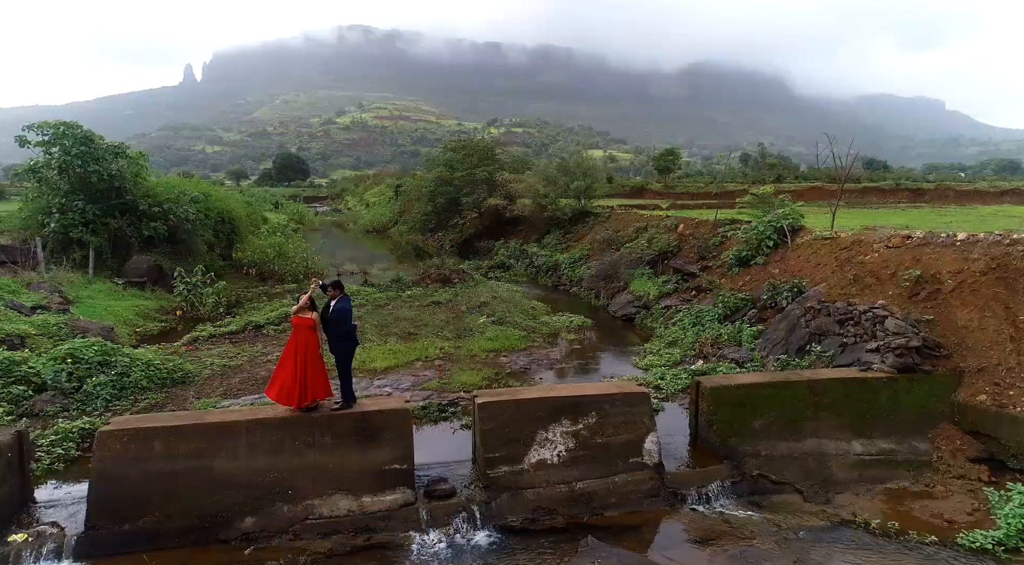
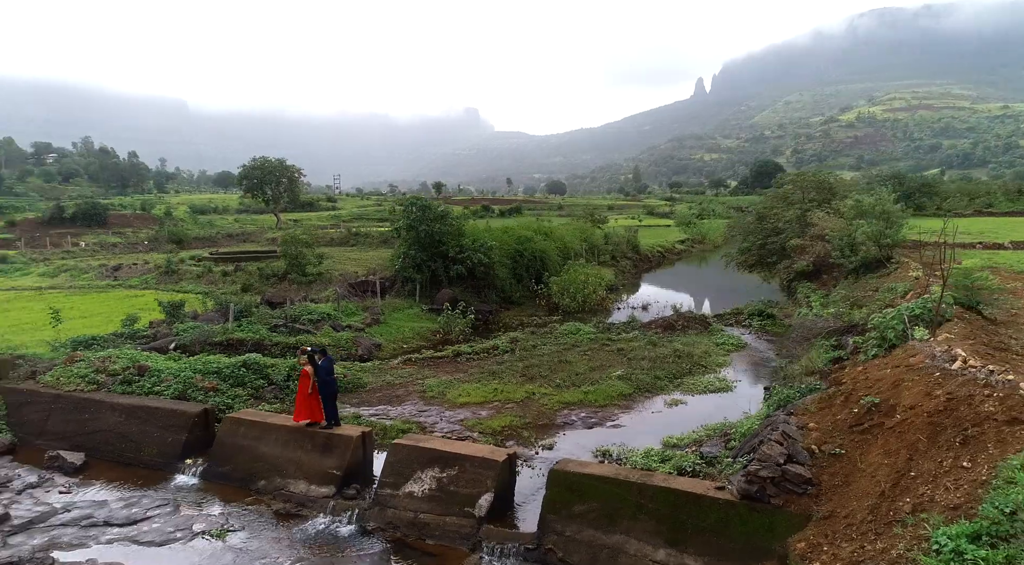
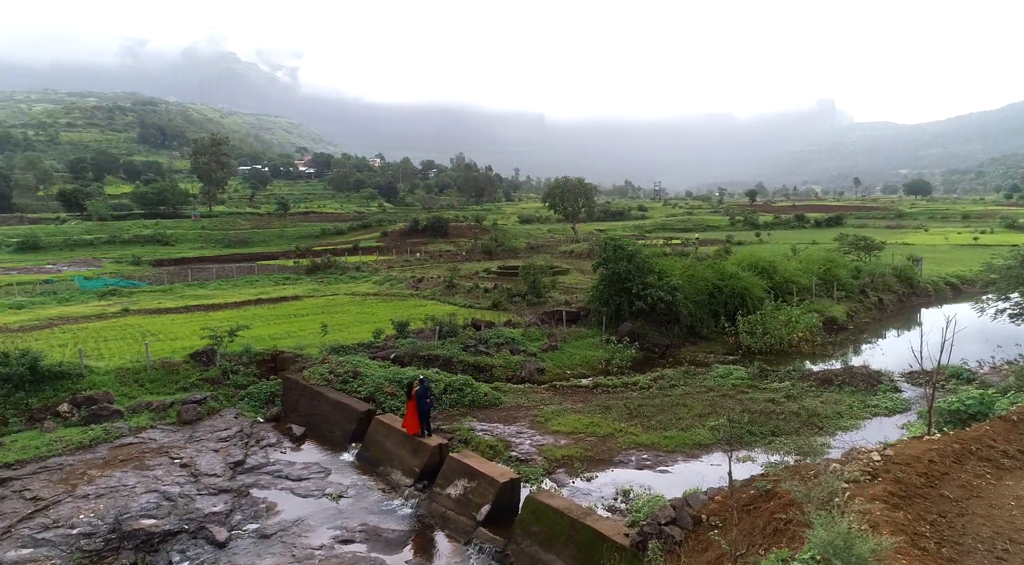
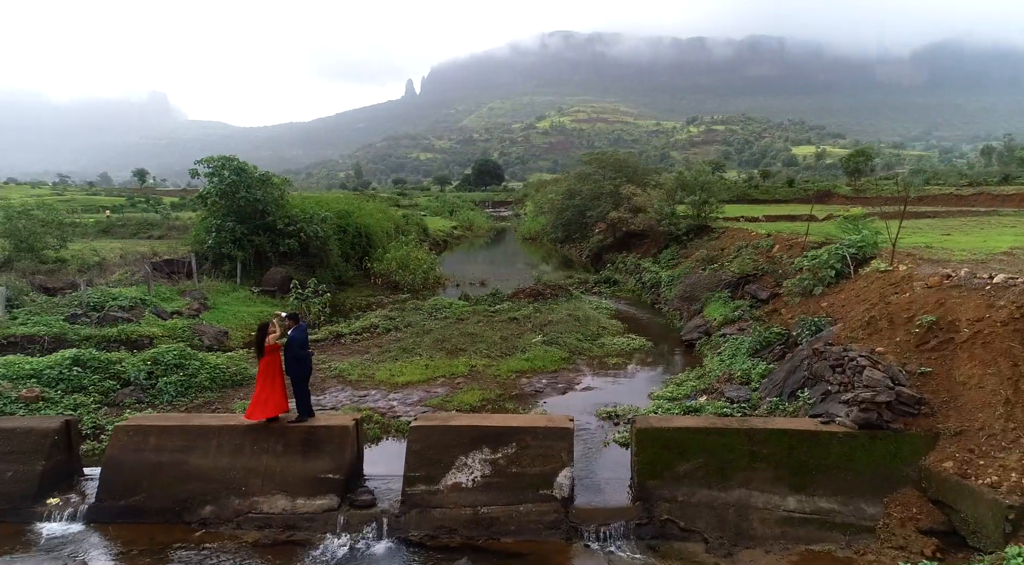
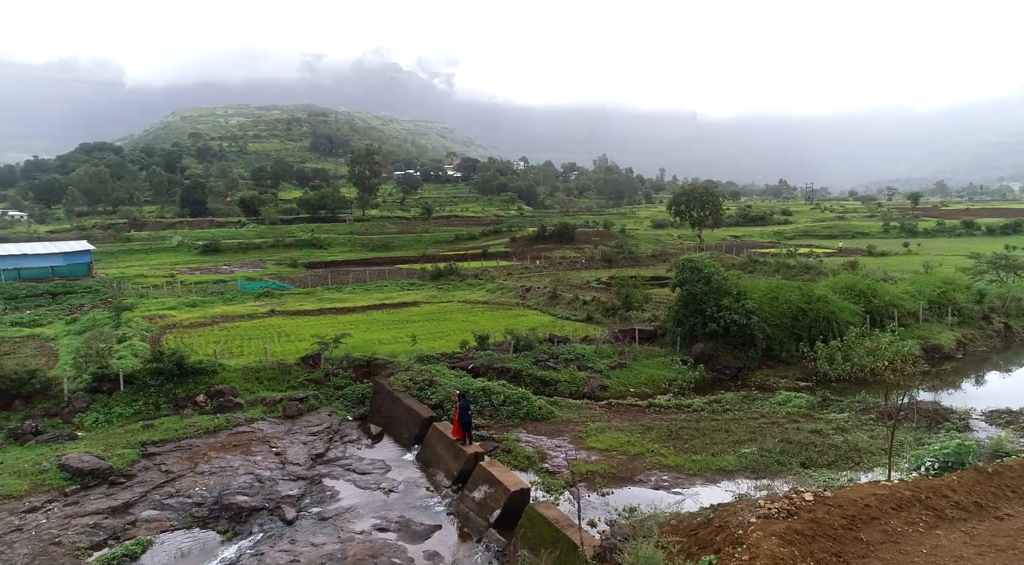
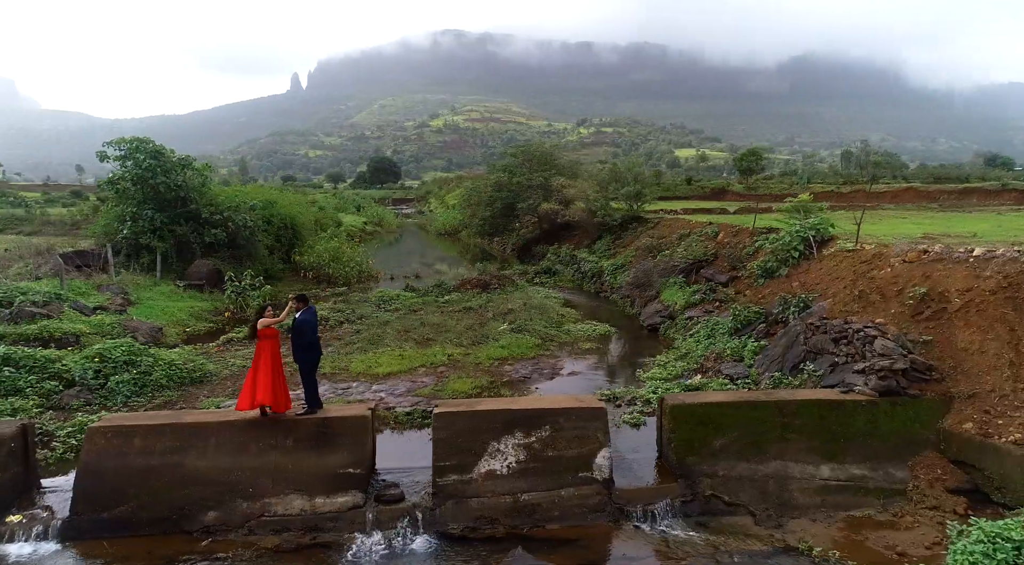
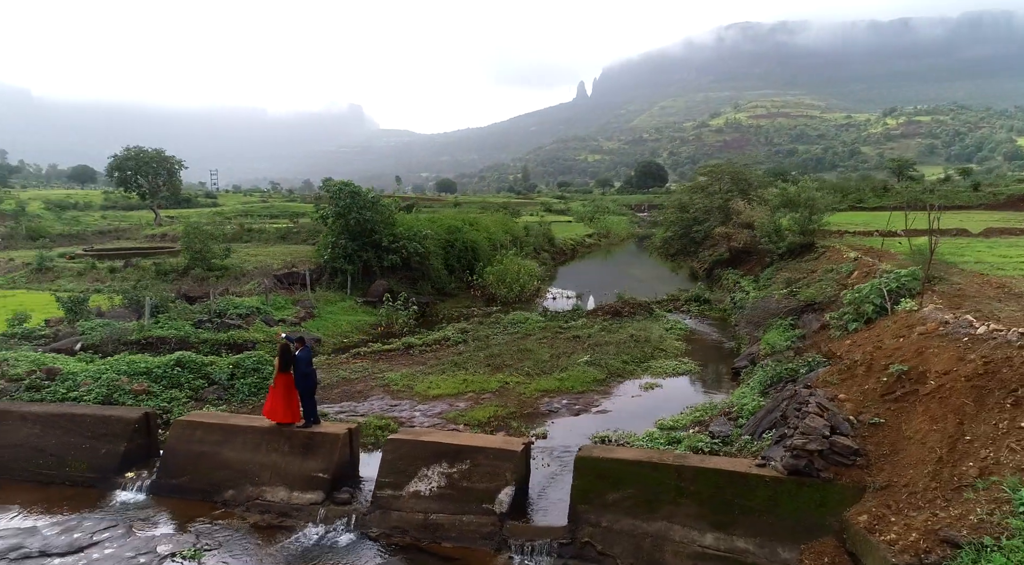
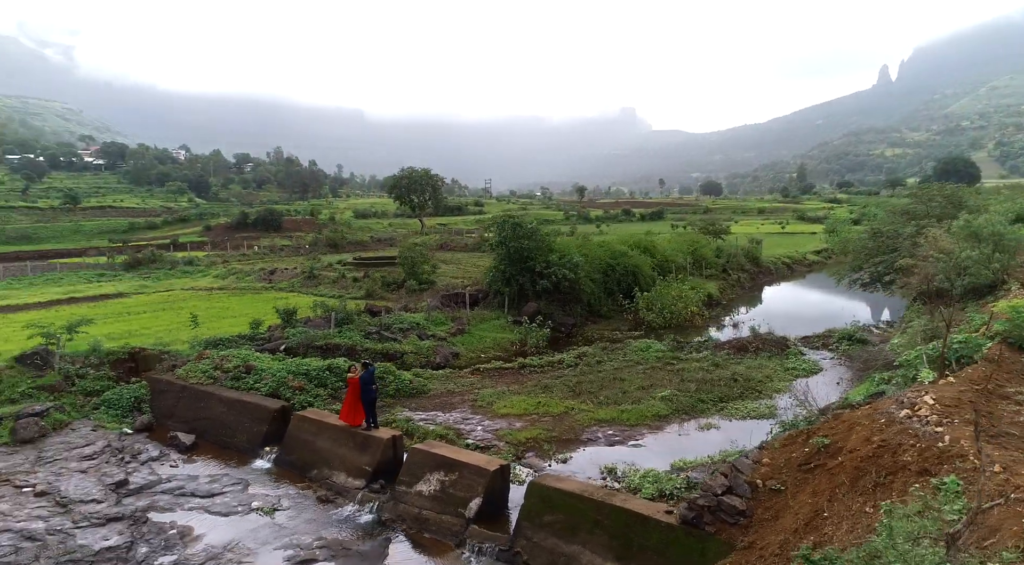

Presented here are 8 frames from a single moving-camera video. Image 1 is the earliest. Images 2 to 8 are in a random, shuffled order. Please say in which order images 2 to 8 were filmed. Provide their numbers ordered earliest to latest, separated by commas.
6, 4, 7, 2, 8, 3, 5
